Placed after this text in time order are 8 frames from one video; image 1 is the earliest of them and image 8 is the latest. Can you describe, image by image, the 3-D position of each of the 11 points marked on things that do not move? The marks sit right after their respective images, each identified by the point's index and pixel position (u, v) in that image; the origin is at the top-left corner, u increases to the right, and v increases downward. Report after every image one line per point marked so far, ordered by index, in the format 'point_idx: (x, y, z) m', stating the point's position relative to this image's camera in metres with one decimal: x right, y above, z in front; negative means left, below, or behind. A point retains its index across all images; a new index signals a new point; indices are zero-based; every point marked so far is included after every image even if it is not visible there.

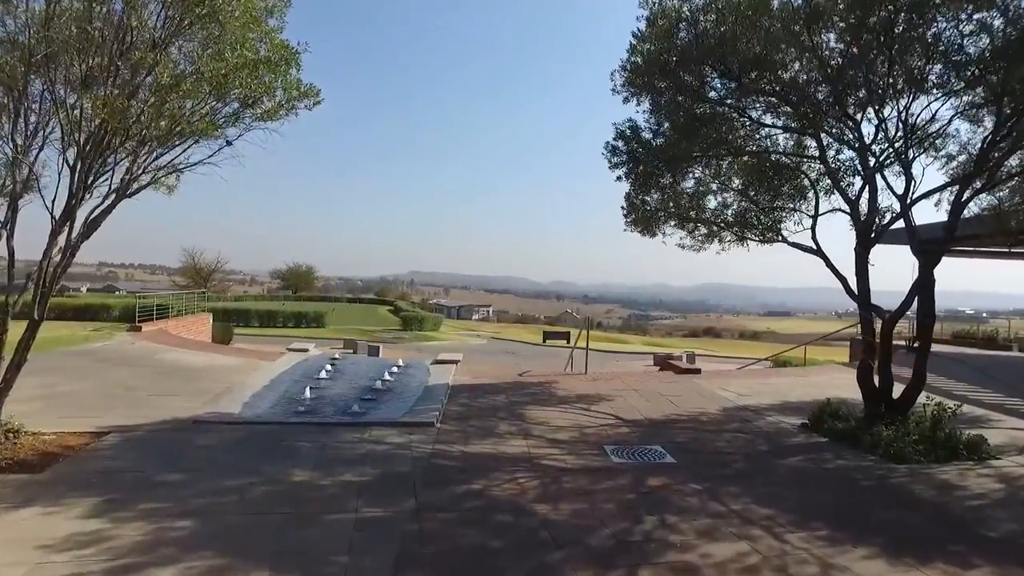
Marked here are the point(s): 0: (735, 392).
0: (+3.3, -1.5, +9.5) m
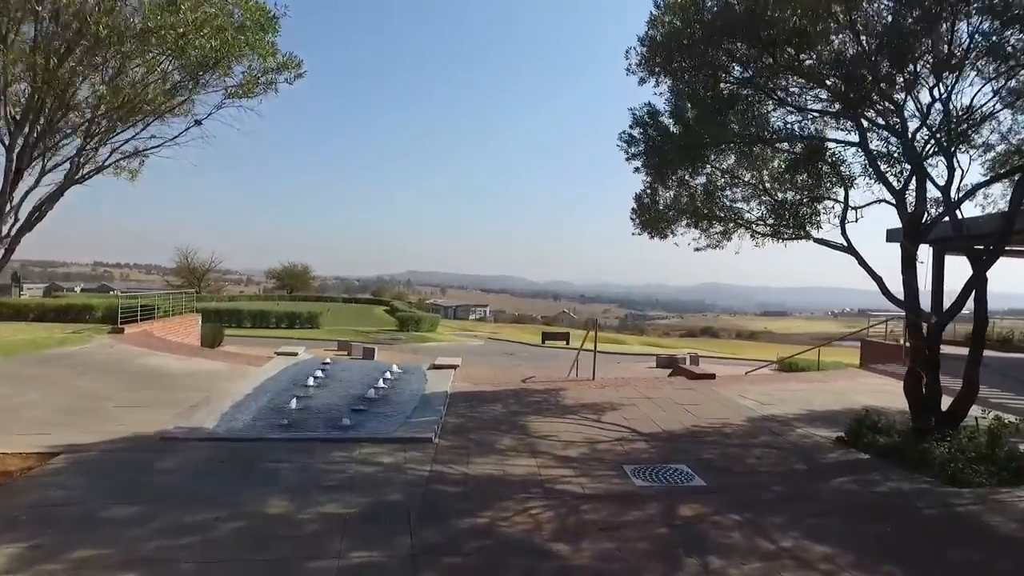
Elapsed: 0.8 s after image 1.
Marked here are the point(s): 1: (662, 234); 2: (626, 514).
0: (+3.4, -1.5, +8.9) m
1: (+2.3, +0.9, +9.7) m
2: (+0.8, -1.5, +4.3) m
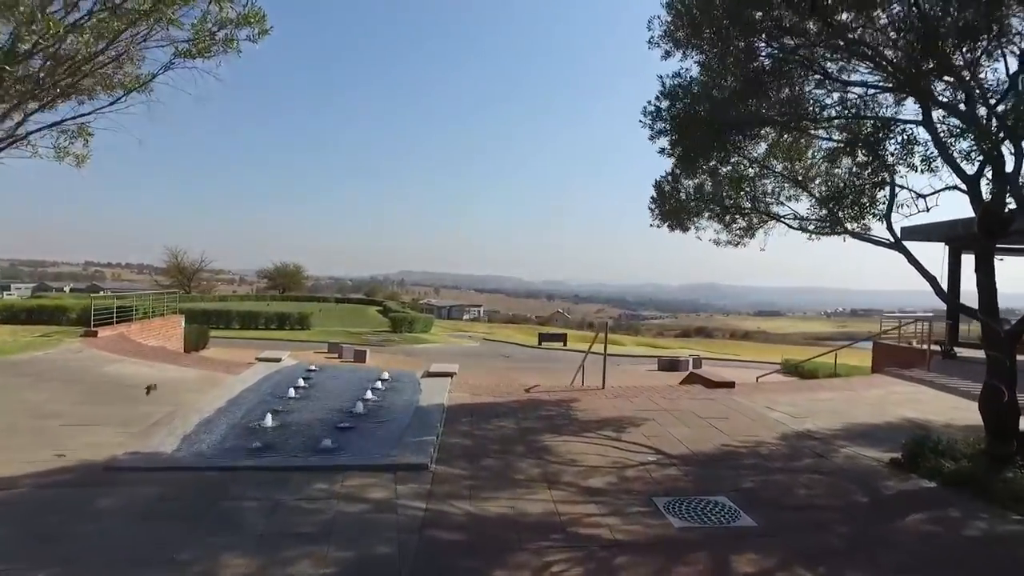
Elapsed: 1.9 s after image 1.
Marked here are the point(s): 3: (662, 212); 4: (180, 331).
0: (+3.4, -1.6, +8.0) m
1: (+2.4, +0.8, +8.9) m
2: (+0.9, -1.5, +3.5) m
3: (+2.1, +1.0, +8.8) m
4: (-9.9, -1.3, +19.3) m
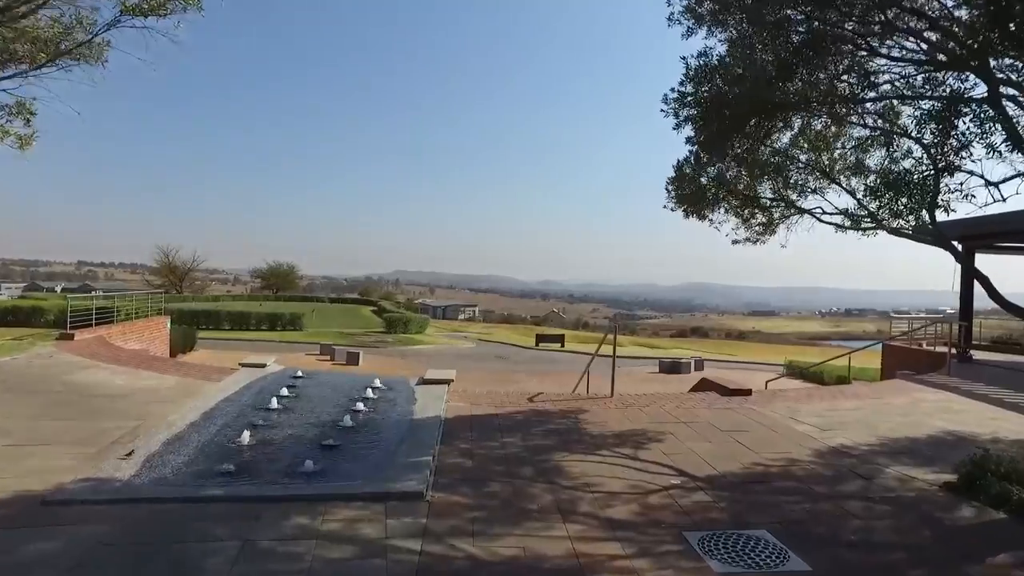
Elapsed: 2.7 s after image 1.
0: (+3.4, -1.6, +7.4) m
1: (+2.4, +0.8, +8.3) m
2: (+0.9, -1.5, +2.8) m
3: (+2.1, +1.0, +8.2) m
4: (-9.9, -1.3, +18.6) m
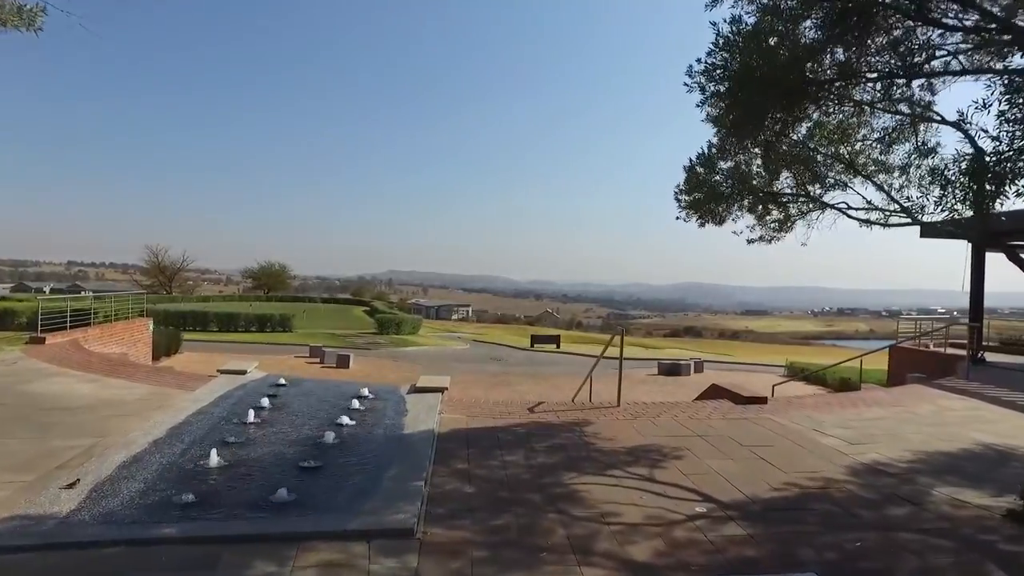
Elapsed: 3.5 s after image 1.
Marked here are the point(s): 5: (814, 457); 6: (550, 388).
0: (+3.4, -1.6, +6.8) m
1: (+2.4, +0.8, +7.7) m
2: (+1.0, -1.5, +2.2) m
3: (+2.1, +1.0, +7.6) m
4: (-10.1, -1.3, +17.8) m
5: (+2.8, -1.6, +6.0) m
6: (+1.1, -2.9, +18.6) m
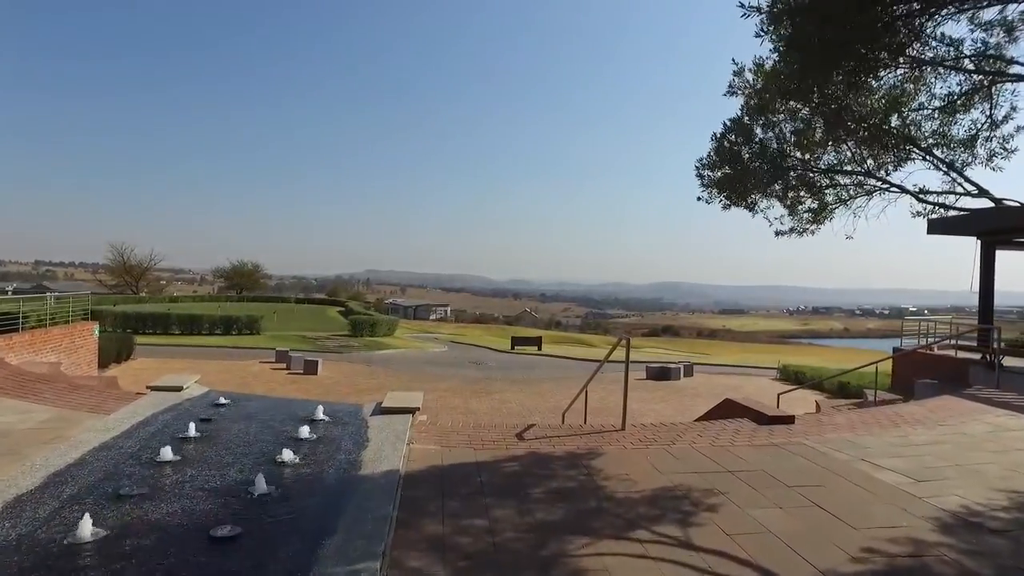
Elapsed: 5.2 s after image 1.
0: (+3.3, -1.6, +5.6) m
1: (+2.3, +0.8, +6.4) m
2: (+1.0, -1.6, +0.9) m
3: (+1.9, +1.0, +6.3) m
4: (-10.5, -1.3, +16.1) m
5: (+2.7, -1.6, +4.8) m
6: (+0.6, -2.9, +17.3) m
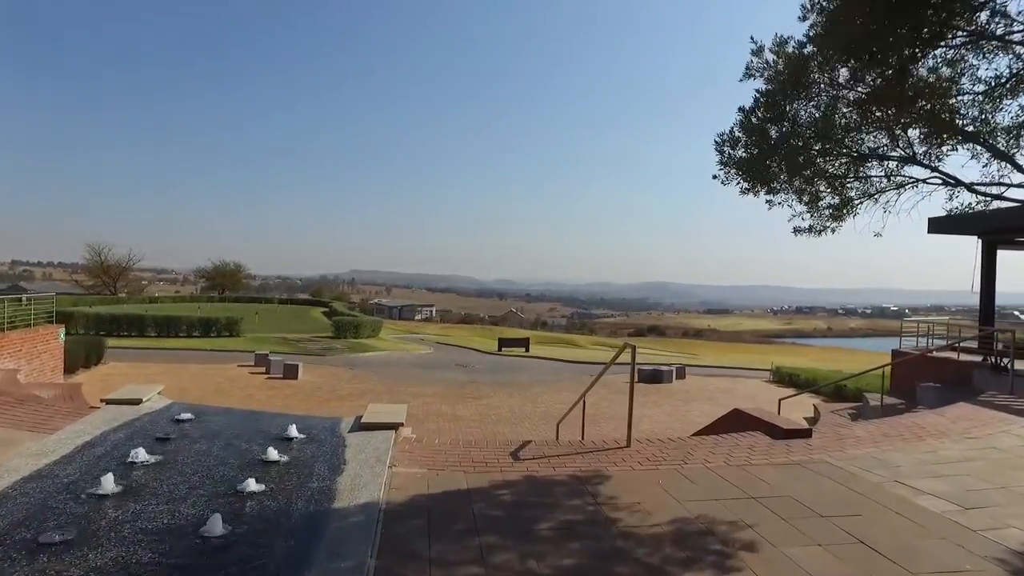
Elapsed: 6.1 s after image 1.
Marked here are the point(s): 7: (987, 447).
0: (+3.3, -1.6, +5.0) m
1: (+2.2, +0.8, +5.8) m
2: (+1.1, -1.6, +0.3) m
3: (+1.9, +1.0, +5.7) m
4: (-10.8, -1.4, +15.2) m
5: (+2.7, -1.6, +4.2) m
6: (+0.3, -2.9, +16.7) m
7: (+4.8, -1.6, +6.6) m
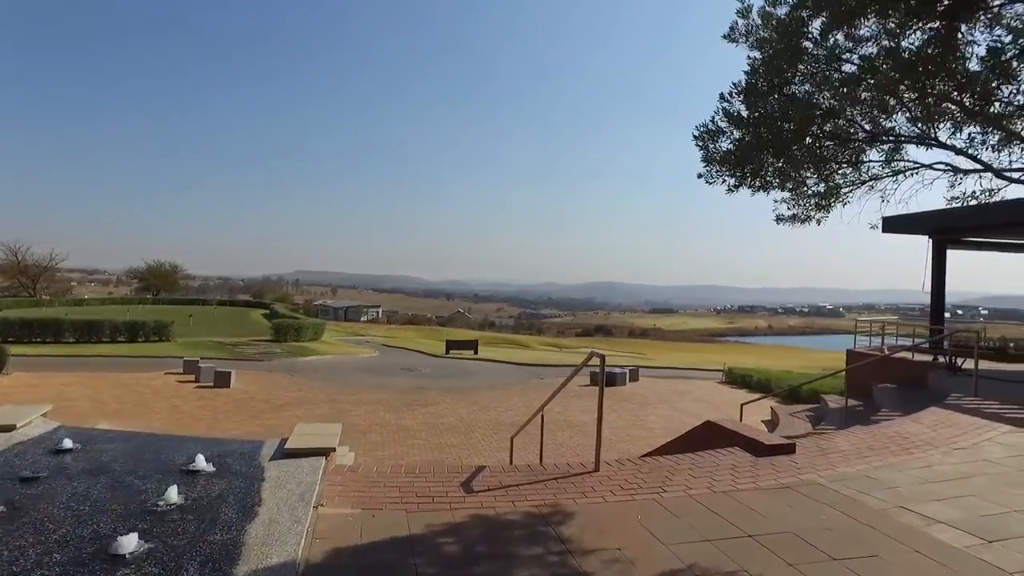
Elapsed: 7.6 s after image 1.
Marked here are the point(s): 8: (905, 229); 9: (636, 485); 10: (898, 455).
0: (+3.0, -1.6, +4.4) m
1: (+1.8, +0.8, +5.1) m
2: (+1.2, -1.6, -0.5) m
3: (+1.5, +1.0, +5.0) m
4: (-11.9, -1.4, +13.5) m
5: (+2.5, -1.6, +3.5) m
6: (-0.9, -2.9, +15.8) m
7: (+4.4, -1.6, +6.1) m
8: (+9.0, +1.4, +14.8) m
9: (+1.0, -1.5, +5.2) m
10: (+3.7, -1.6, +6.2) m
